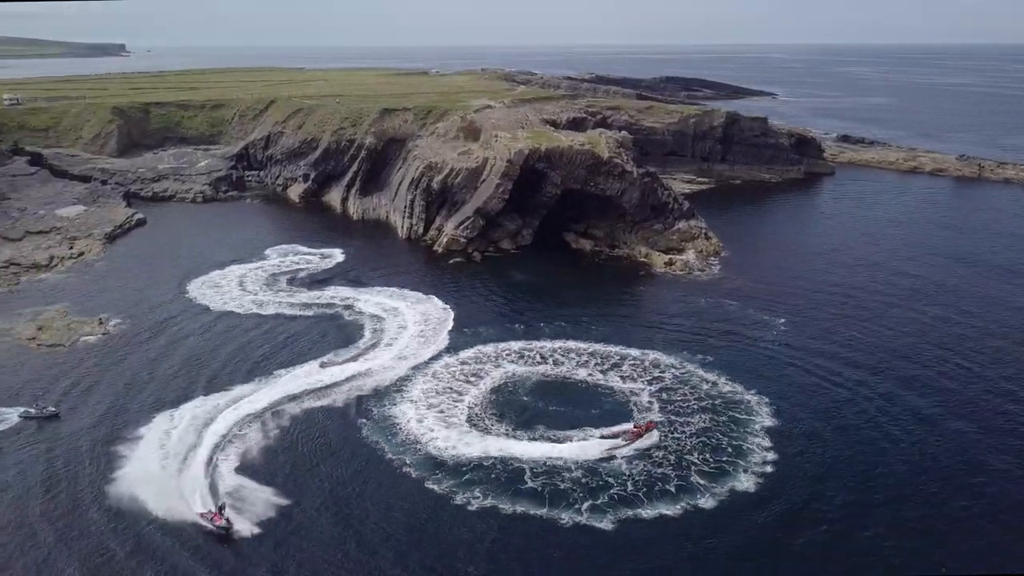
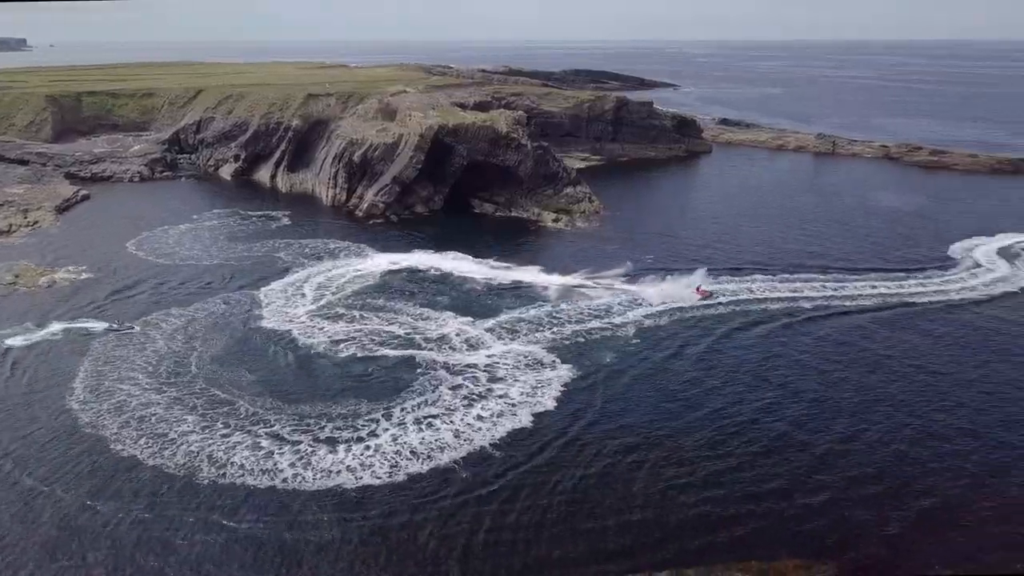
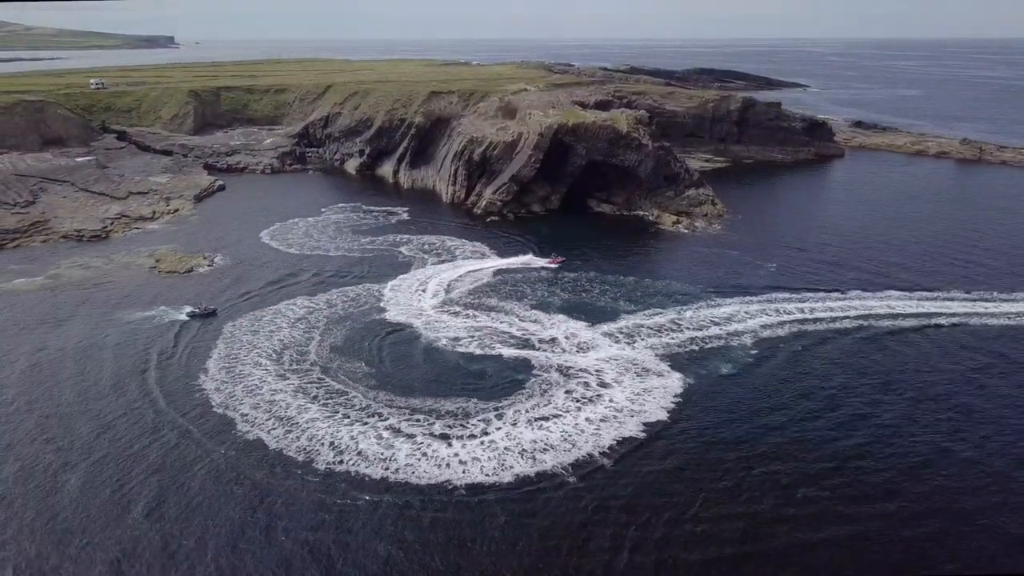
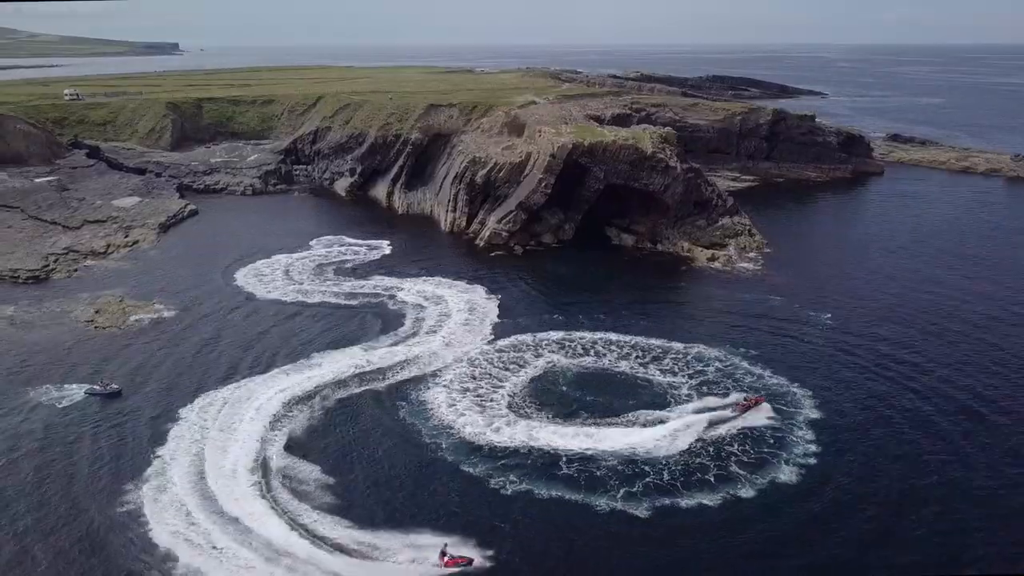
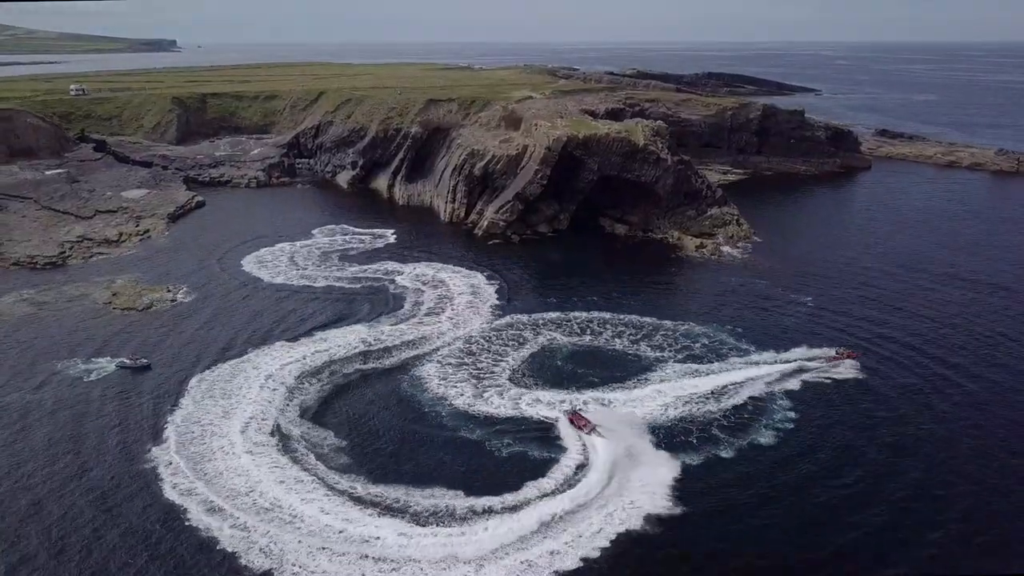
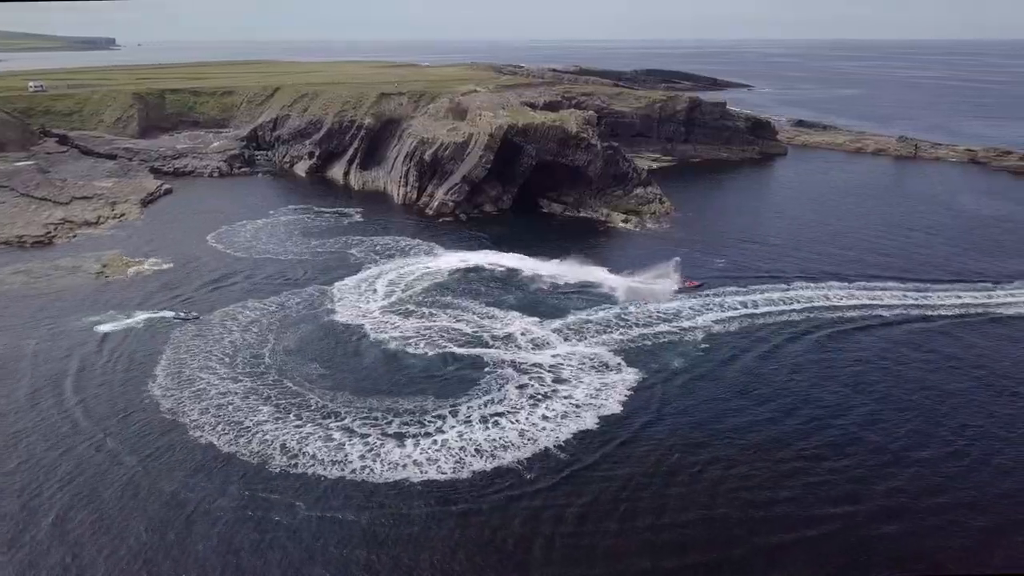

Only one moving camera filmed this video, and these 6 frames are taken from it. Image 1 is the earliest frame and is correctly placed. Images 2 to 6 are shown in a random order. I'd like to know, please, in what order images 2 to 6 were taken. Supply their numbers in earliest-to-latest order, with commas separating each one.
4, 5, 3, 6, 2
